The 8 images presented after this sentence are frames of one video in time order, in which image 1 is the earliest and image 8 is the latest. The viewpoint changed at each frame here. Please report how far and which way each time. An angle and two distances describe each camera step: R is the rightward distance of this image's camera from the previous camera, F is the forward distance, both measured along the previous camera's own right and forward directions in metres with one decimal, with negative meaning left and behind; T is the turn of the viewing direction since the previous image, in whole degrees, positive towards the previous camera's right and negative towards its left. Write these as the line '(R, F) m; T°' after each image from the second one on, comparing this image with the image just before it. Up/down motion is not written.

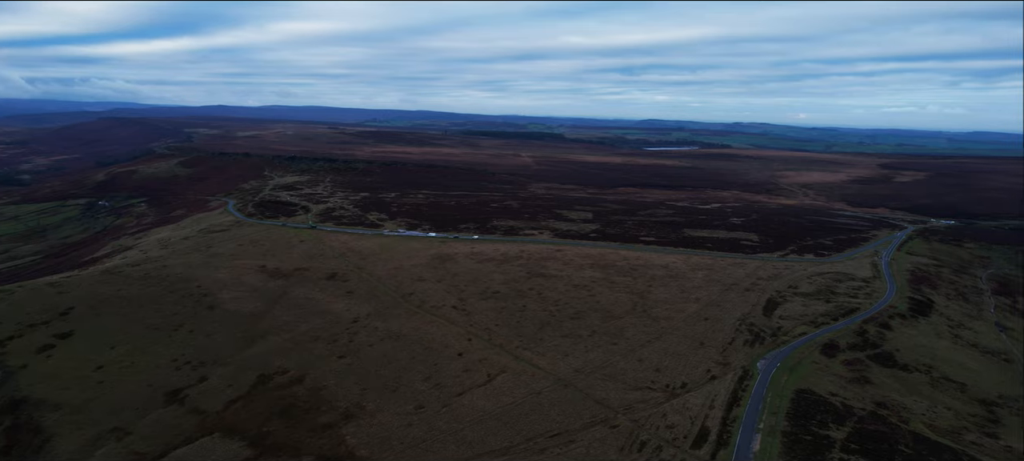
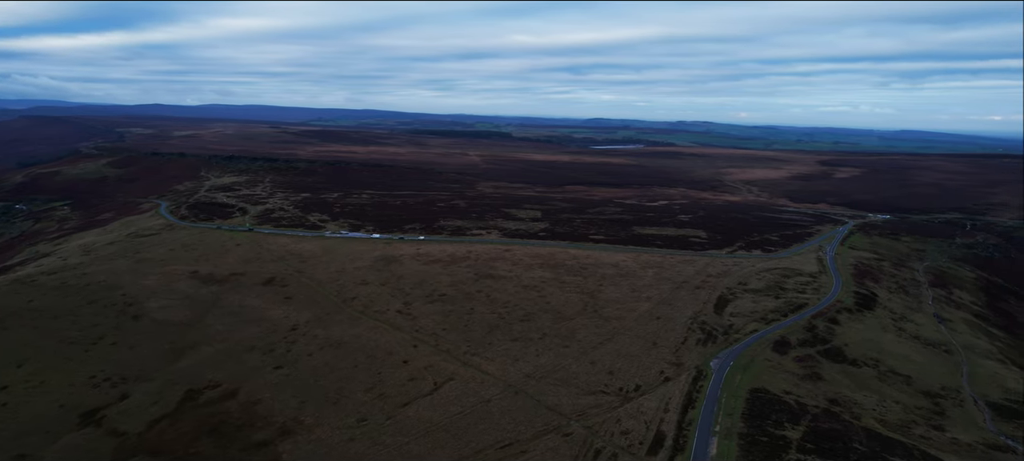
(+0.1, +1.7) m; +4°
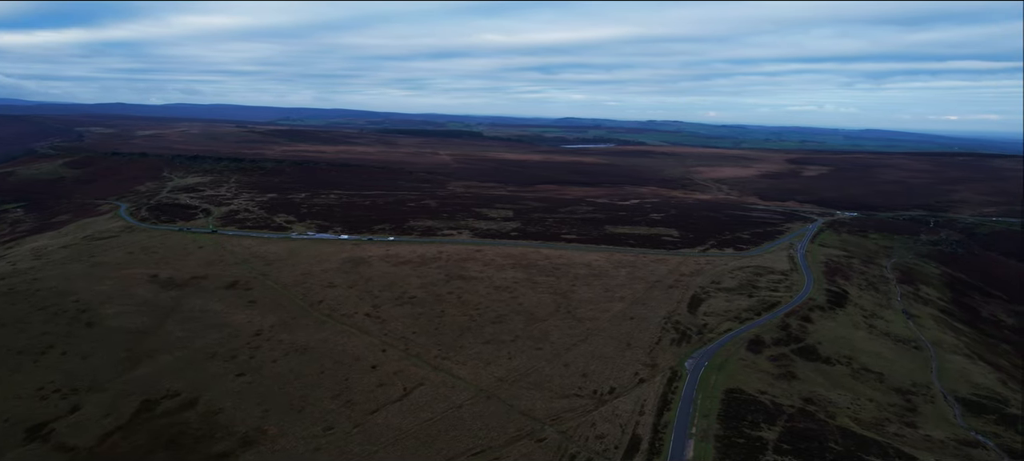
(+0.1, +1.0) m; +2°
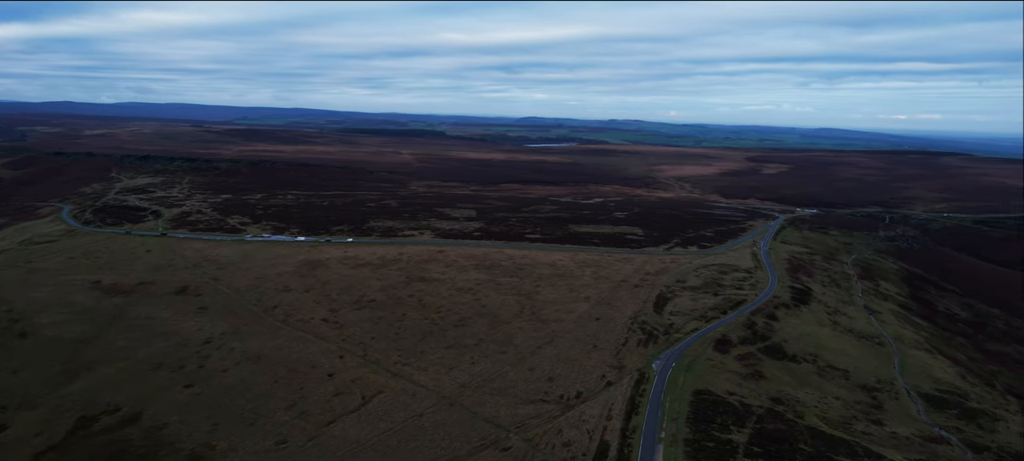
(+0.1, +1.4) m; +3°
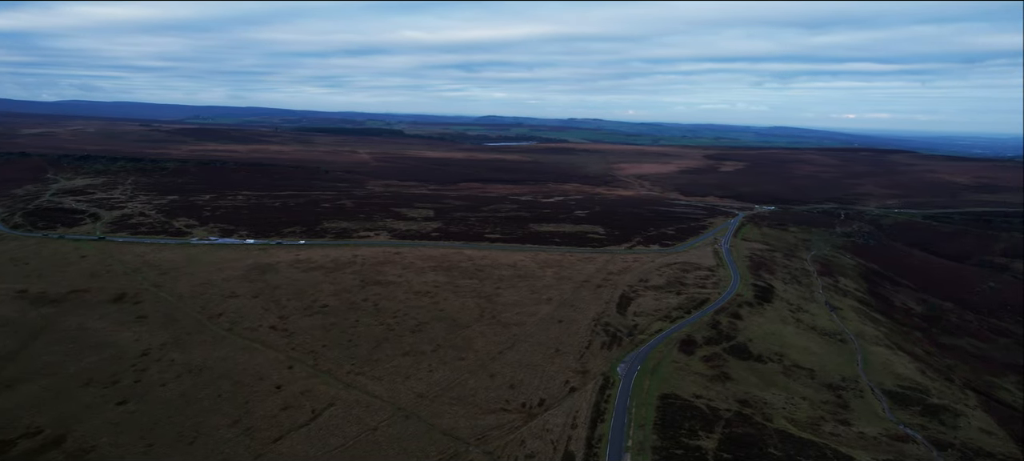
(+0.1, +1.8) m; +3°
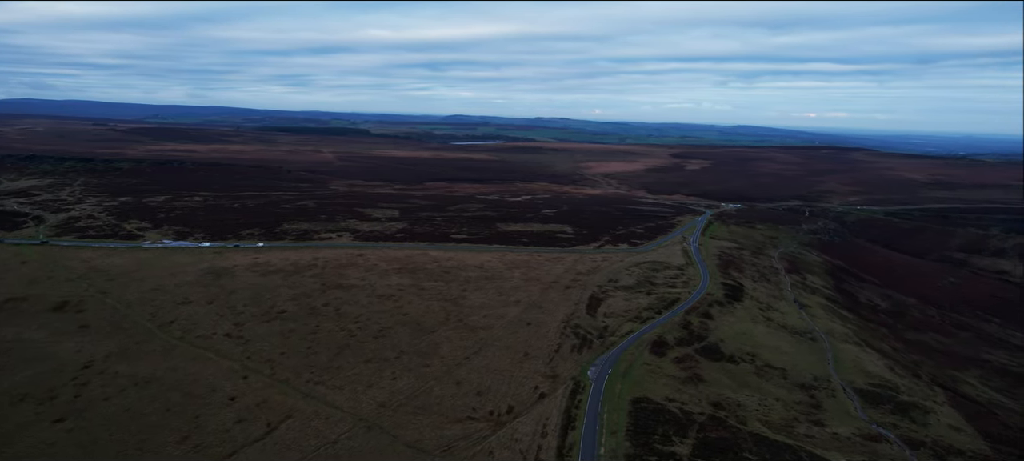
(+0.1, +1.4) m; +3°
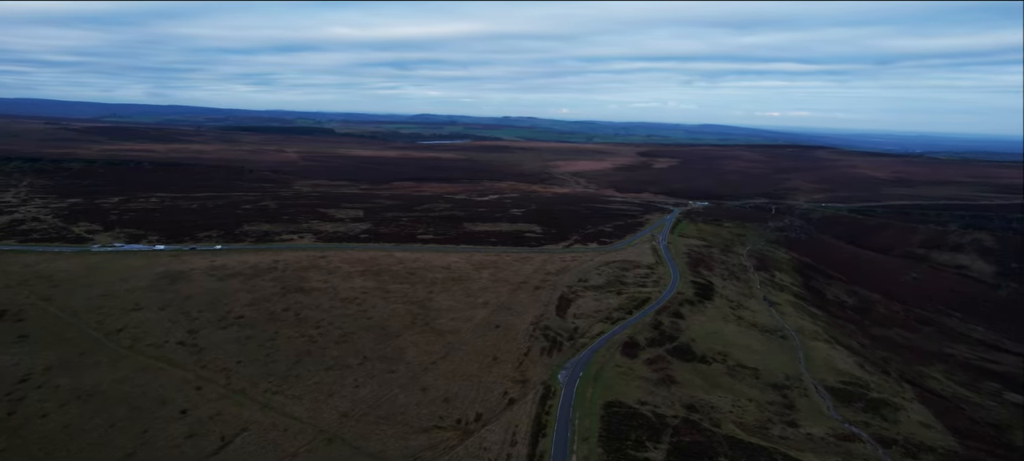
(+0.1, +1.3) m; +3°
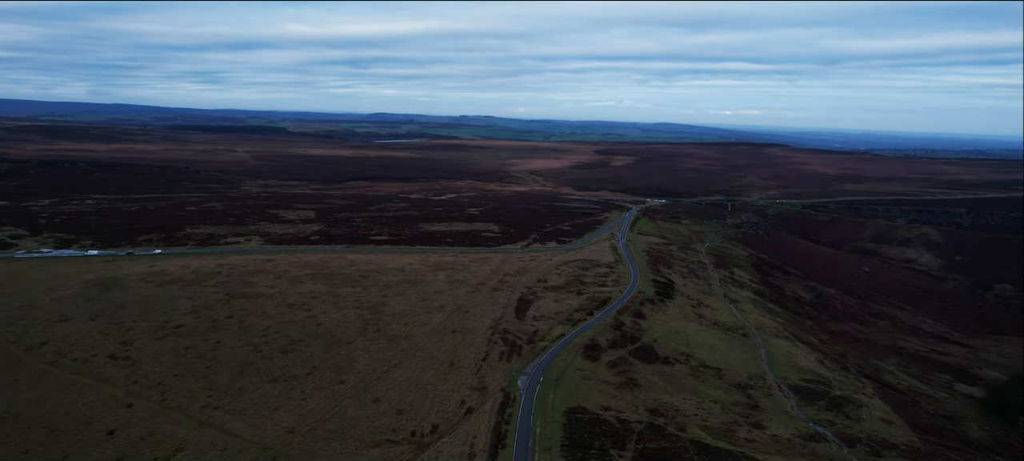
(+0.1, +1.7) m; +3°
